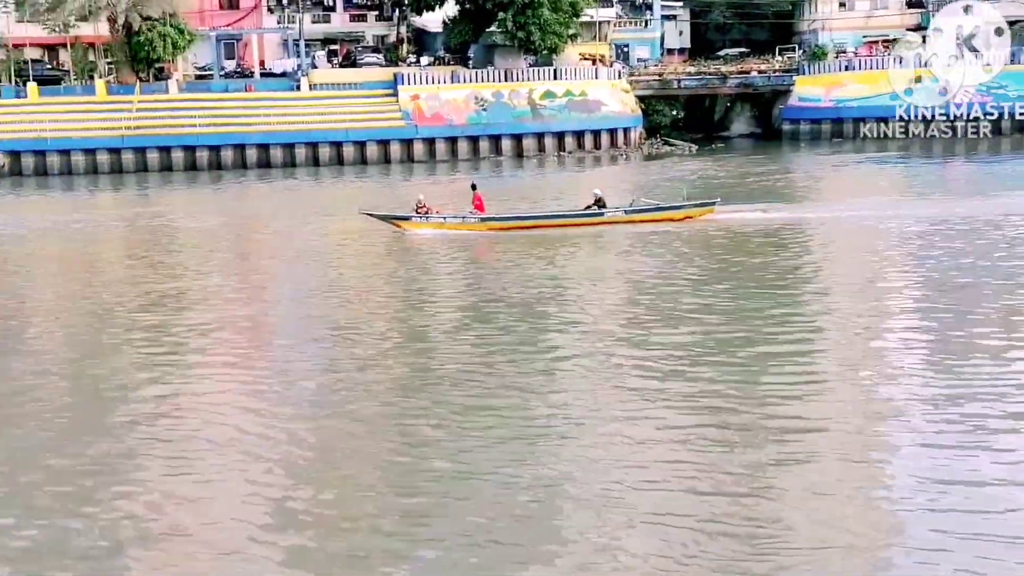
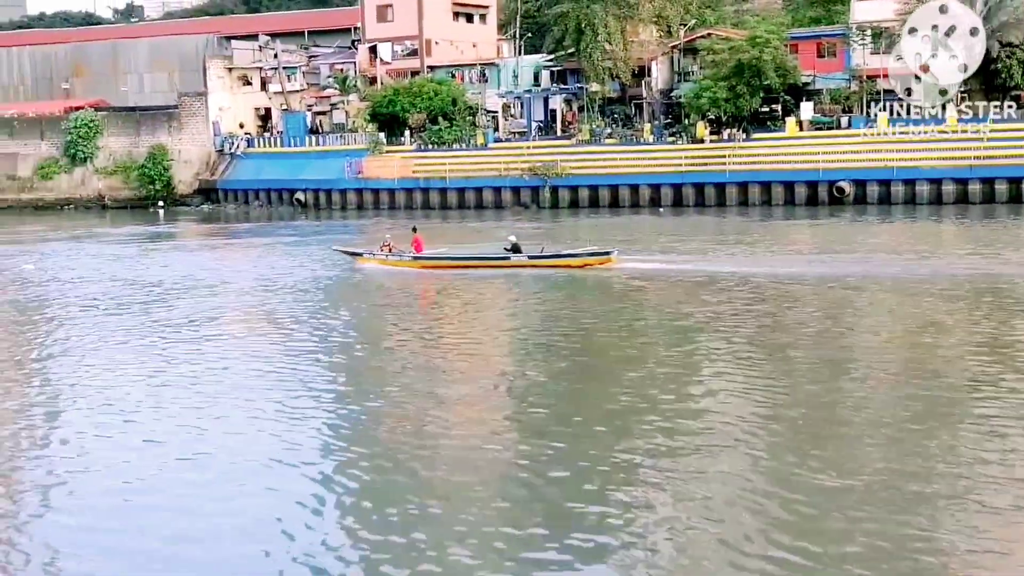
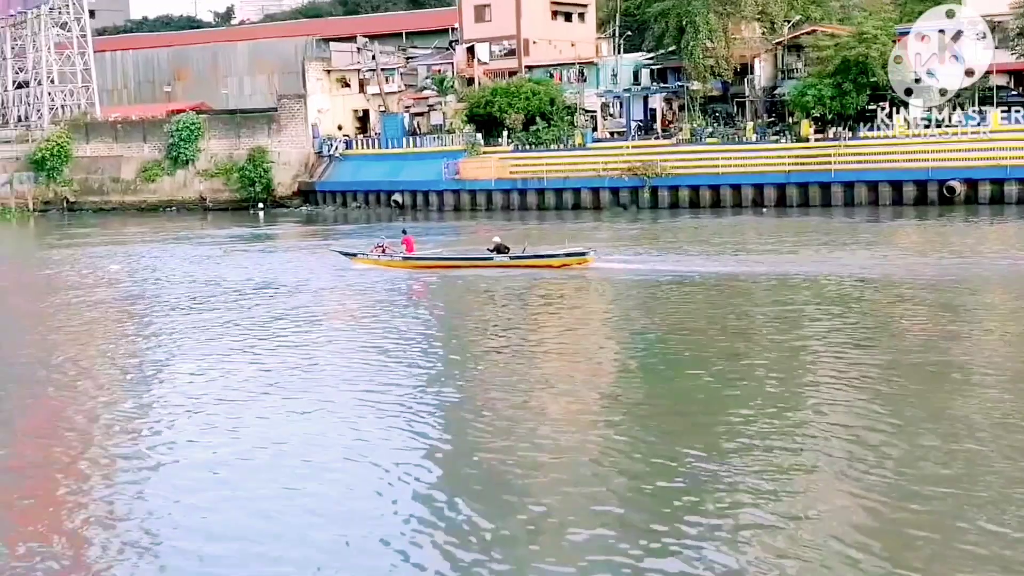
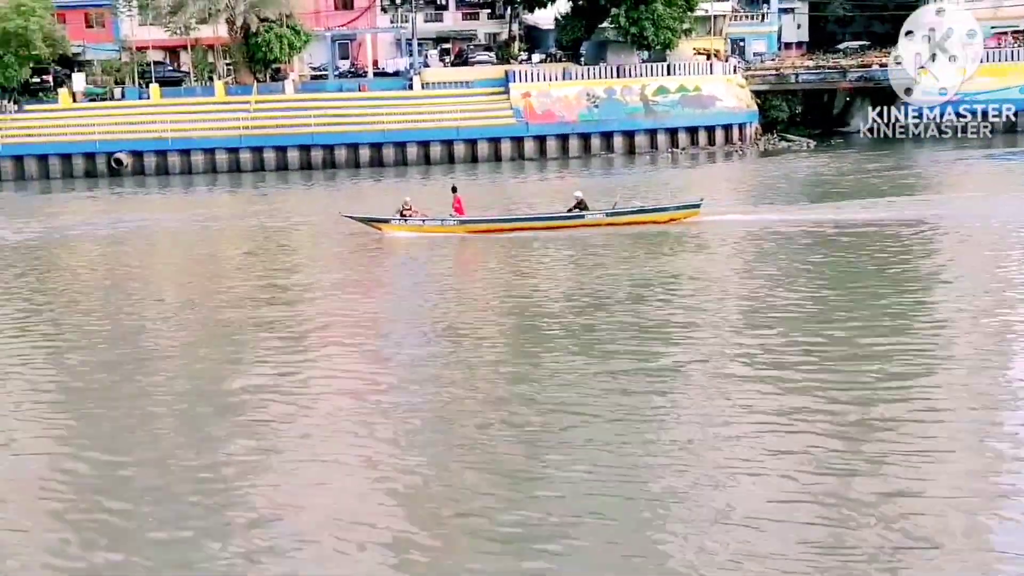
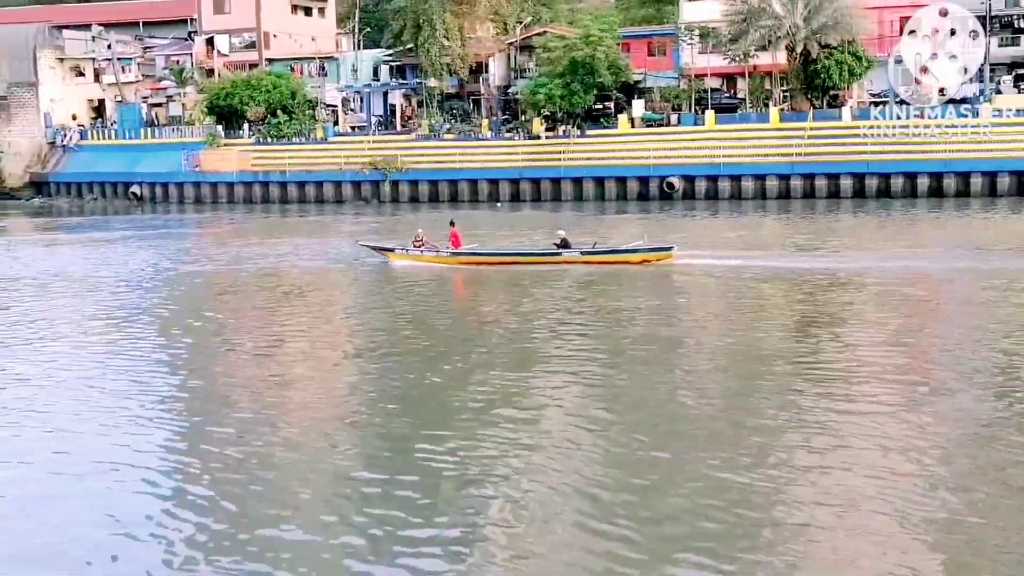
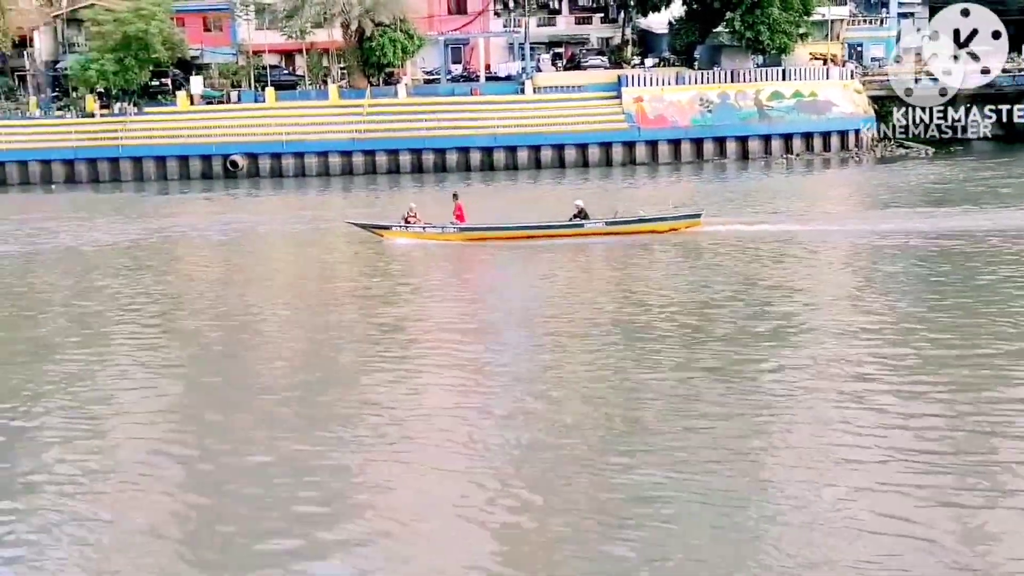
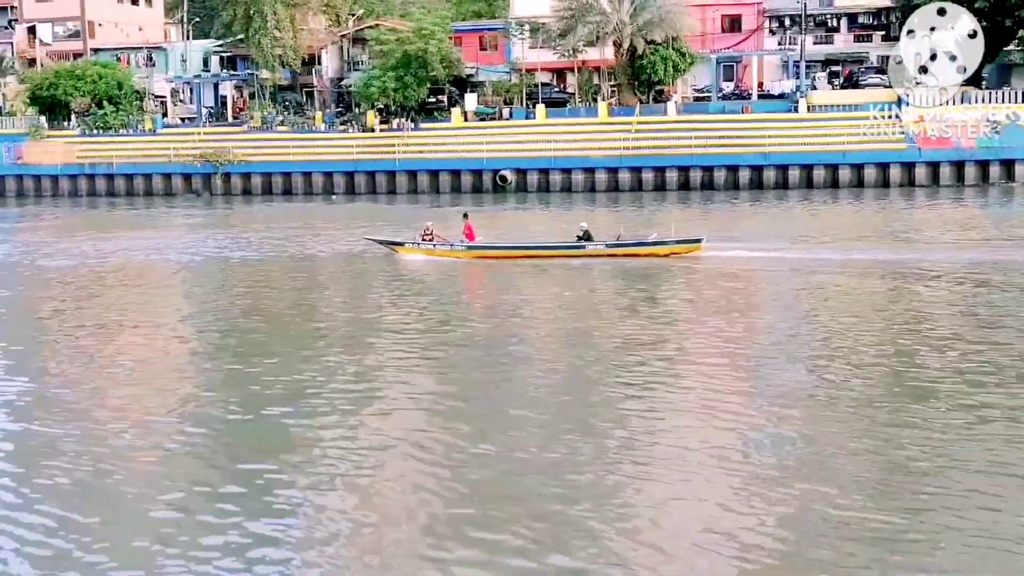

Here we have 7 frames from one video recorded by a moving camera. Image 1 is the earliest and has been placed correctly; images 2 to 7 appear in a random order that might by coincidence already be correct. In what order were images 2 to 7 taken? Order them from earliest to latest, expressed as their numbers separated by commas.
4, 6, 7, 5, 2, 3
